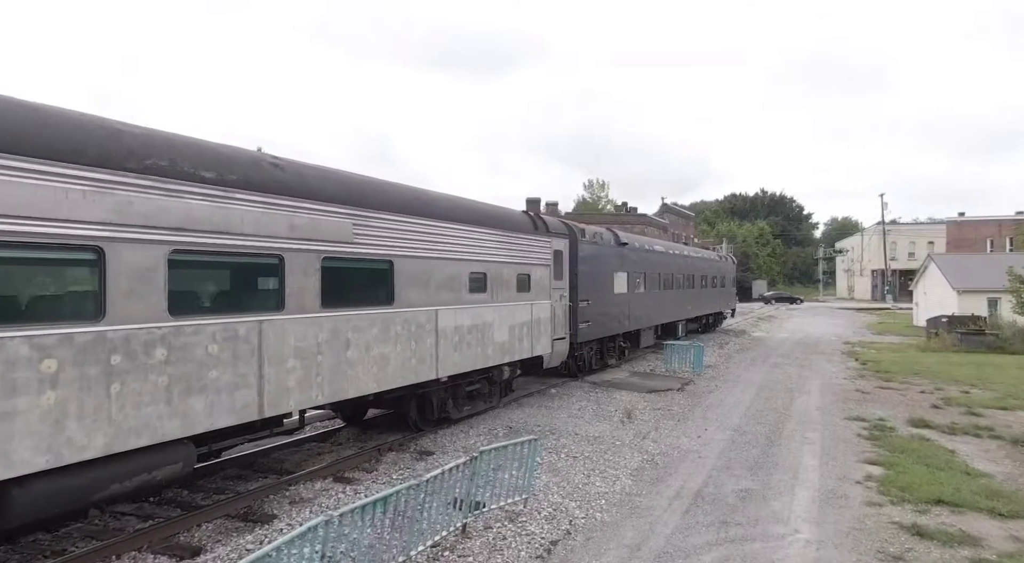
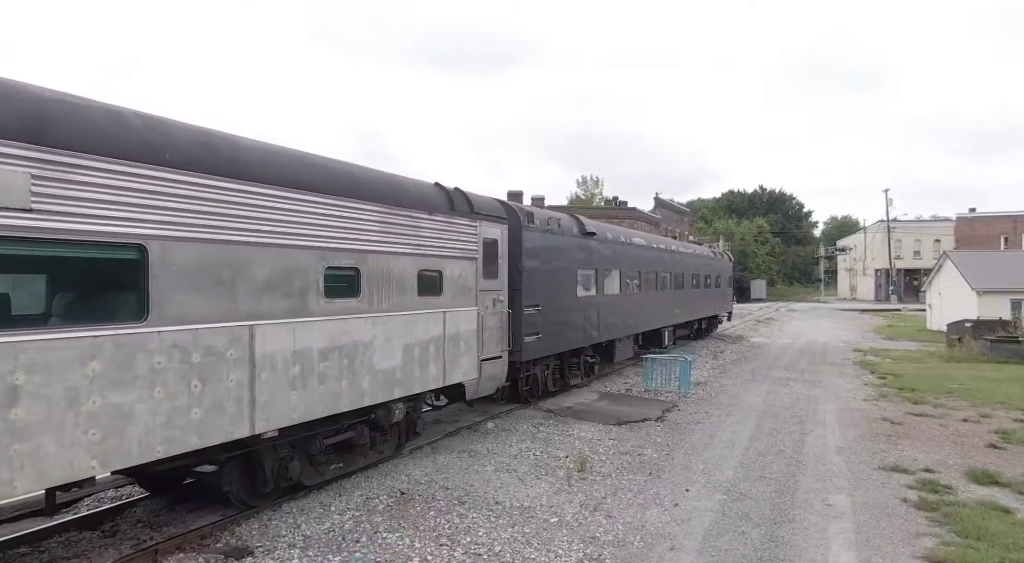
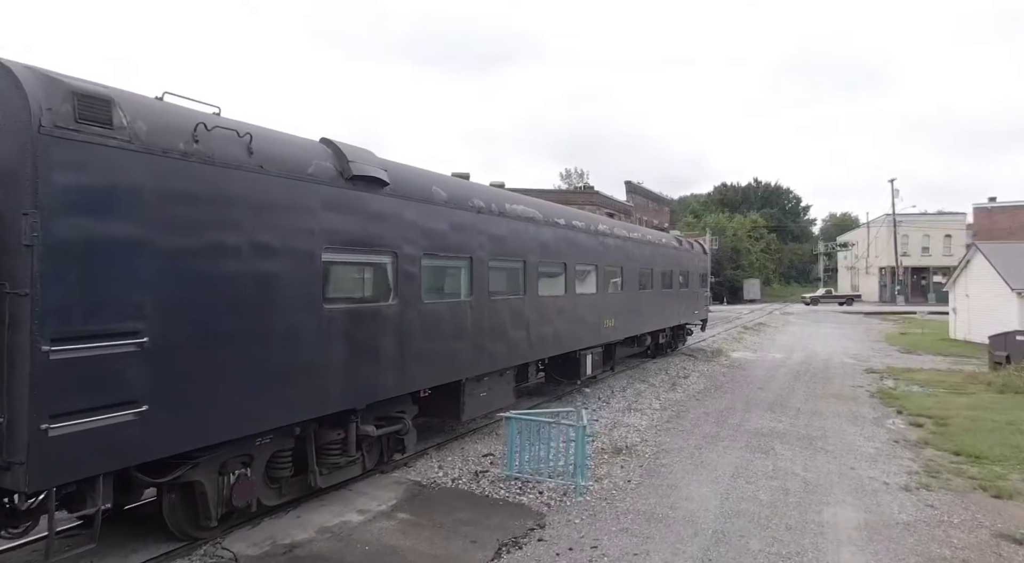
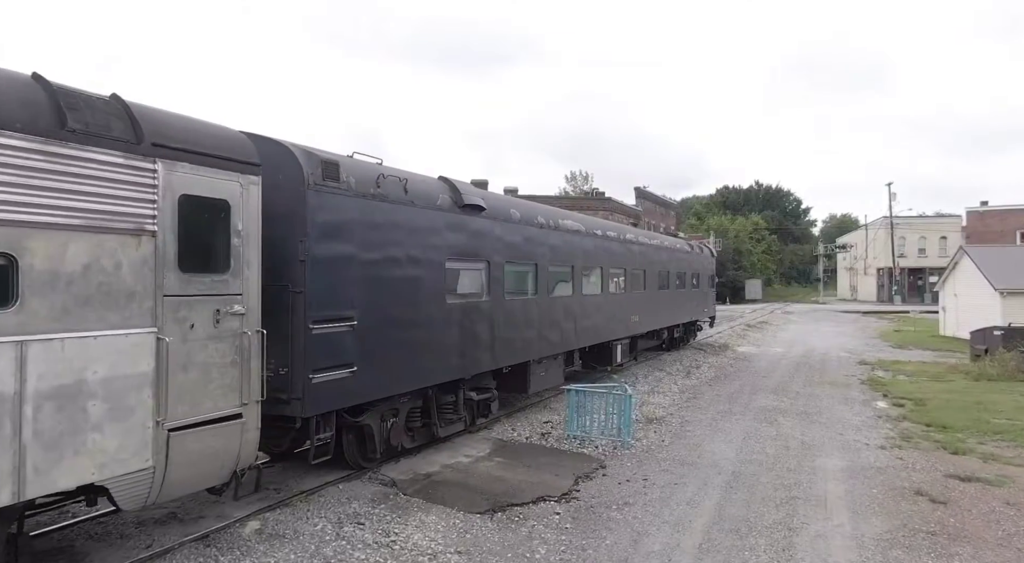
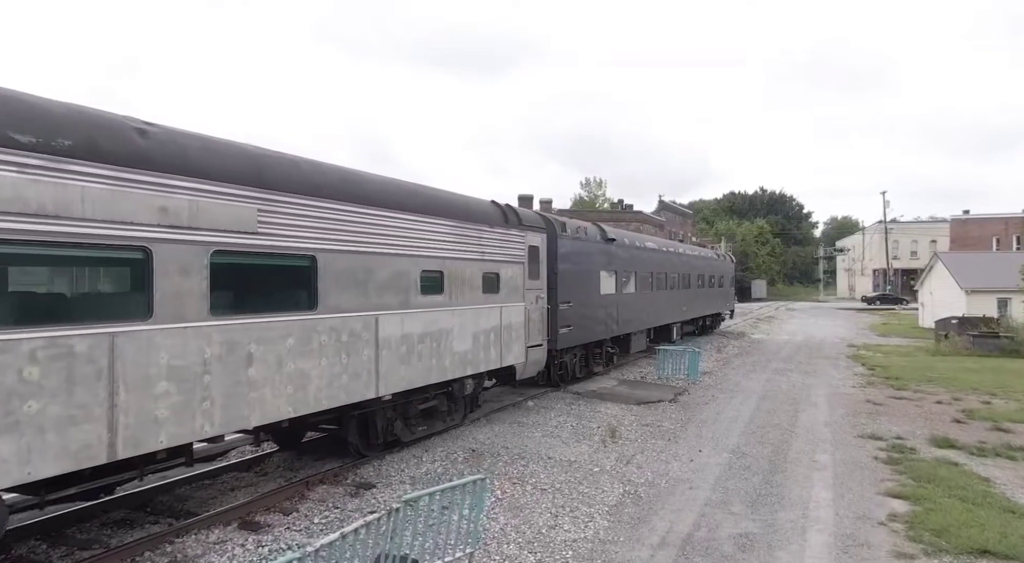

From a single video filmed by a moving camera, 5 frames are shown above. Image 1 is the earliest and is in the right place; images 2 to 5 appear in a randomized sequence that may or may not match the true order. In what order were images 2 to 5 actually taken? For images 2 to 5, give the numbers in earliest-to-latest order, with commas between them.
5, 2, 4, 3
